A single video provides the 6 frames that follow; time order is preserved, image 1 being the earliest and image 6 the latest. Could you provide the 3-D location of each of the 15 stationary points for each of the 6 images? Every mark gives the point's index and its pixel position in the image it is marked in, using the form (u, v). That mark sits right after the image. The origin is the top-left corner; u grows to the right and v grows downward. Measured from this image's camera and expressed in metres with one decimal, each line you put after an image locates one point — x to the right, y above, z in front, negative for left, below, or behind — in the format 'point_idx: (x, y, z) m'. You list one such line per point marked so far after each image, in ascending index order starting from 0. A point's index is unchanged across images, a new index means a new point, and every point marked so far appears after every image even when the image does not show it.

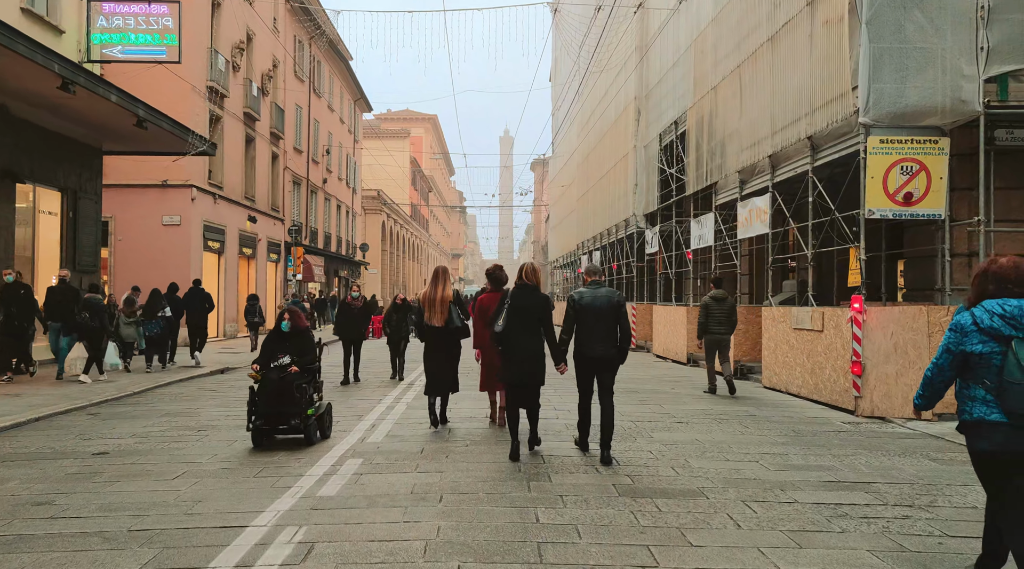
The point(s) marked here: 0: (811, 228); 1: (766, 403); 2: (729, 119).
0: (+4.4, +0.8, +12.0) m
1: (+3.5, -1.6, +11.4) m
2: (+4.2, +3.2, +15.8) m
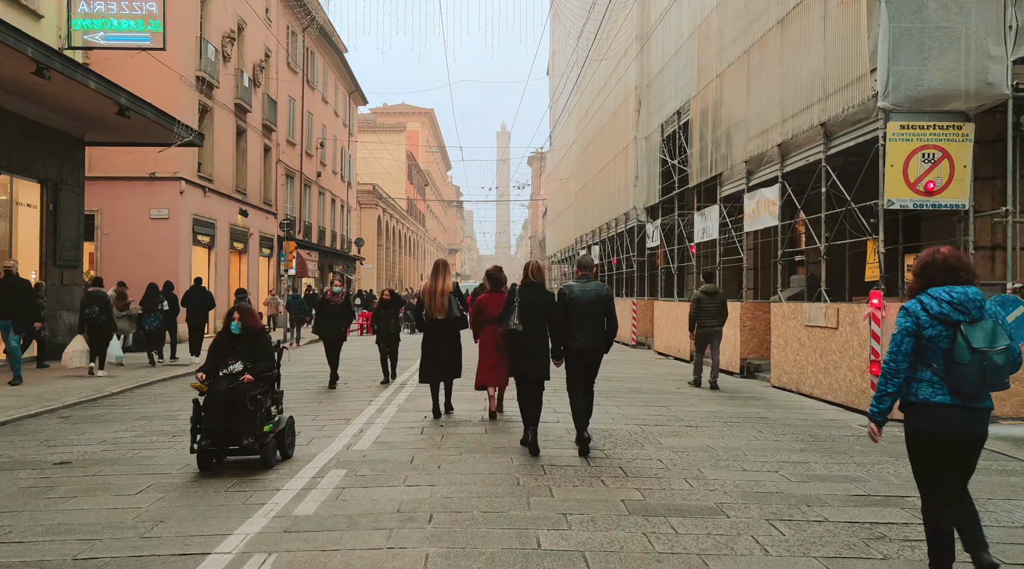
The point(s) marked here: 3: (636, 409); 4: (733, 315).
0: (+4.3, +0.9, +11.4) m
1: (+3.5, -1.6, +10.8) m
2: (+4.1, +3.3, +15.2) m
3: (+1.5, -1.5, +10.2) m
4: (+3.9, -0.5, +14.7) m
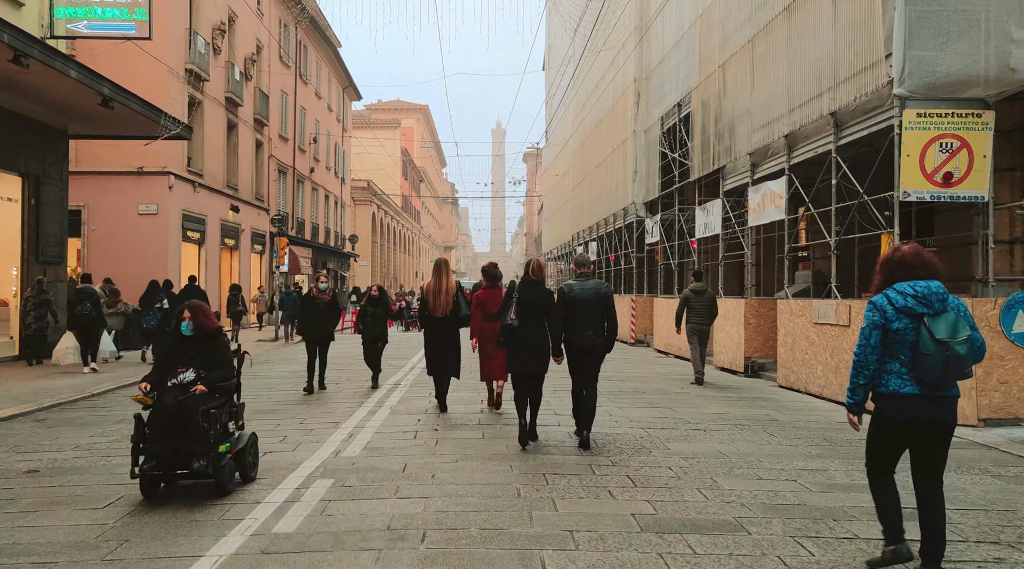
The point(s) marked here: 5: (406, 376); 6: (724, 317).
0: (+4.3, +0.9, +11.0) m
1: (+3.5, -1.5, +10.4) m
2: (+4.1, +3.3, +14.7) m
3: (+1.5, -1.5, +9.7) m
4: (+3.9, -0.5, +14.3) m
5: (-1.7, -1.5, +13.1) m
6: (+3.8, -0.6, +14.9) m
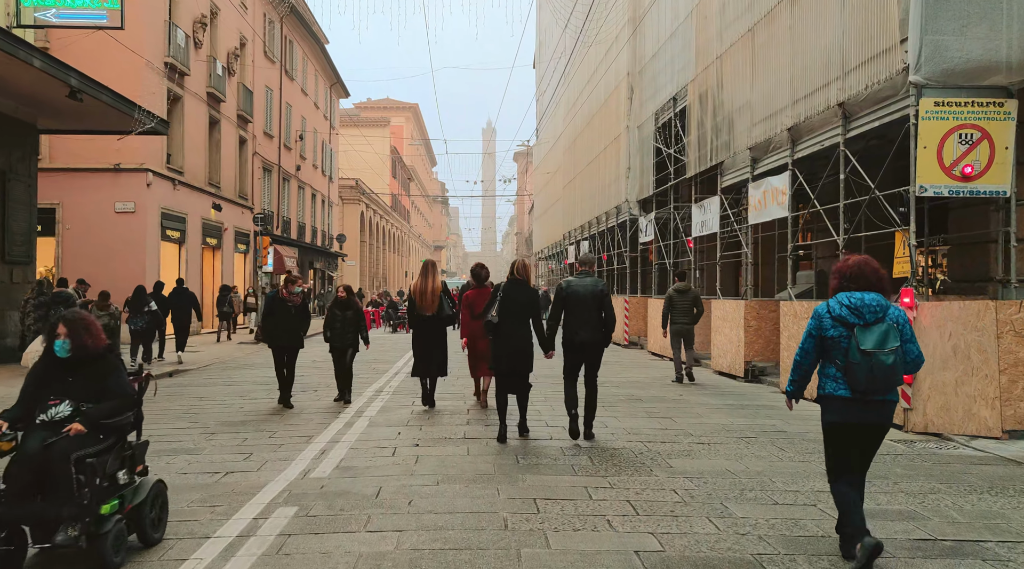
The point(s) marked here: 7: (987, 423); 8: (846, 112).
0: (+4.1, +0.9, +10.3) m
1: (+3.3, -1.5, +9.8) m
2: (+3.9, +3.3, +14.1) m
3: (+1.4, -1.5, +9.1) m
4: (+3.7, -0.5, +13.6) m
5: (-1.8, -1.5, +12.4) m
6: (+3.7, -0.6, +14.3) m
7: (+4.7, -1.4, +8.1) m
8: (+4.1, +2.1, +10.1) m
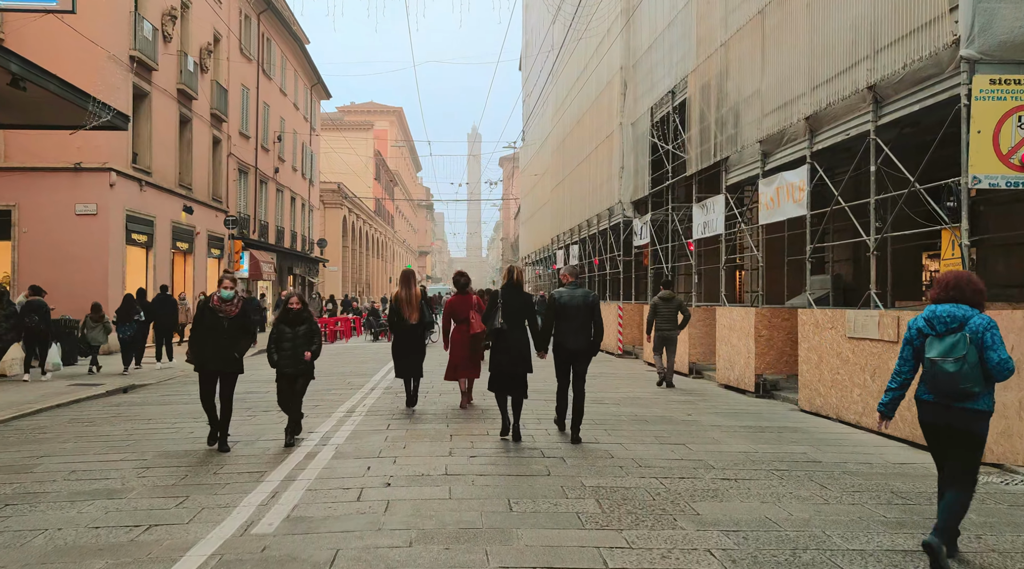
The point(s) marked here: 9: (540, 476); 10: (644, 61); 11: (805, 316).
0: (+4.0, +0.9, +9.2) m
1: (+3.2, -1.6, +8.6) m
2: (+3.7, +3.2, +13.0) m
3: (+1.3, -1.6, +7.8) m
4: (+3.5, -0.6, +12.5) m
5: (-2.0, -1.6, +11.1) m
6: (+3.5, -0.7, +13.1) m
7: (+4.6, -1.4, +6.9) m
8: (+4.0, +2.1, +8.9) m
9: (+0.2, -1.5, +6.5) m
10: (+3.0, +5.1, +18.9) m
11: (+3.7, -0.4, +10.4) m
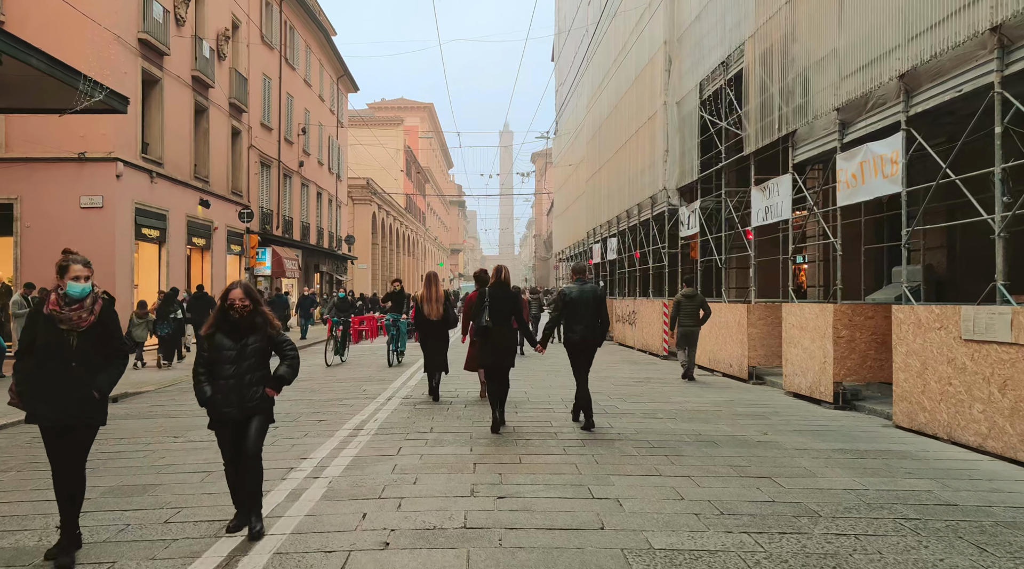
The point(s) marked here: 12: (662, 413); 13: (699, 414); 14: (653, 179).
0: (+4.4, +1.0, +7.3) m
1: (+3.5, -1.5, +6.8) m
2: (+4.2, +3.3, +11.1) m
3: (+1.6, -1.5, +6.1) m
4: (+4.0, -0.5, +10.6) m
5: (-1.6, -1.5, +9.5) m
6: (+4.0, -0.6, +11.3) m
7: (+4.8, -1.3, +5.1) m
8: (+4.3, +2.1, +7.1) m
9: (+0.4, -1.5, +4.8) m
10: (+3.7, +5.2, +17.1) m
11: (+4.1, -0.3, +8.6) m
12: (+1.8, -1.5, +9.8) m
13: (+2.2, -1.5, +9.8) m
14: (+3.4, +2.6, +19.9) m
